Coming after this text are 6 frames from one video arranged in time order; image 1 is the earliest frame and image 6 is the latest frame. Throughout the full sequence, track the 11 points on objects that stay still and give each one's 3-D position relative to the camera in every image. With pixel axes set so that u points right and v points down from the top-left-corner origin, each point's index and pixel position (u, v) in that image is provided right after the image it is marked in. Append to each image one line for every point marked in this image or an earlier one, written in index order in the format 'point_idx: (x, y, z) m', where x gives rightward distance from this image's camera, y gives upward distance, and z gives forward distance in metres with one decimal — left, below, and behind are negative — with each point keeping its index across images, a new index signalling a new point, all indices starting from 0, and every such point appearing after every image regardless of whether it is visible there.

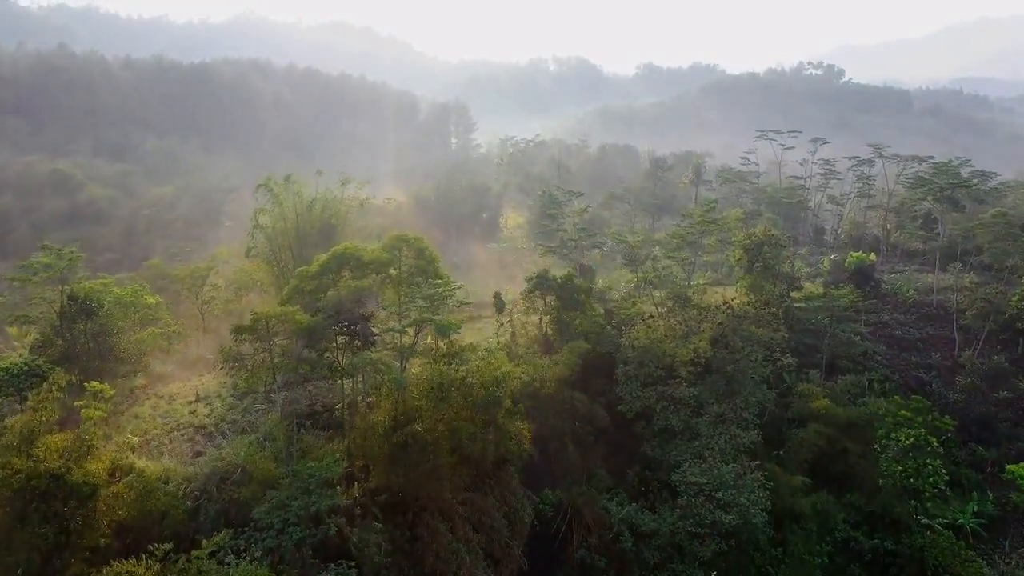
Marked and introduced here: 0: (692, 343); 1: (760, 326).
0: (+5.5, -1.7, +18.0) m
1: (+8.2, -1.2, +19.2) m
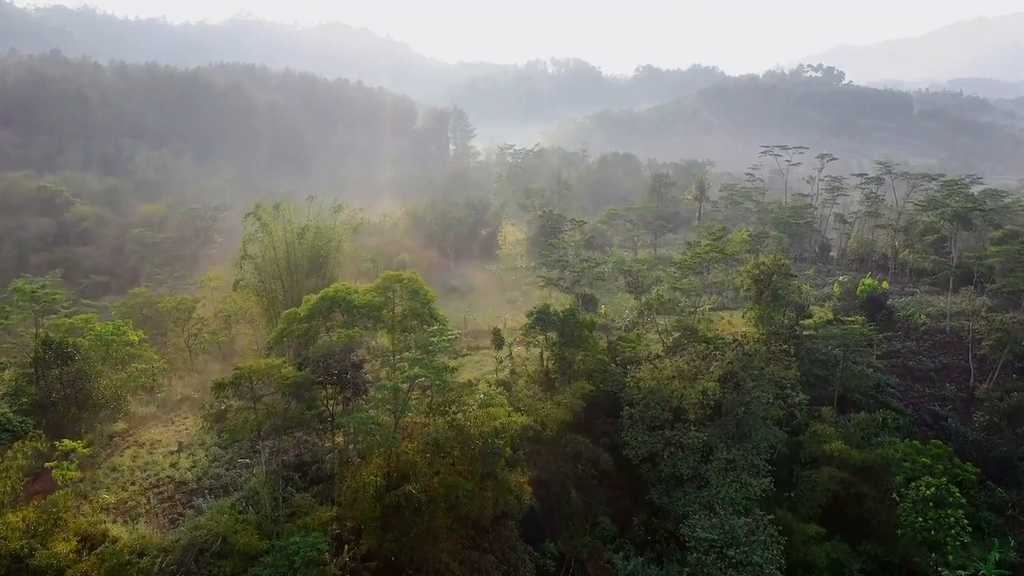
0: (+5.5, -2.8, +17.1) m
1: (+8.1, -2.3, +18.4) m
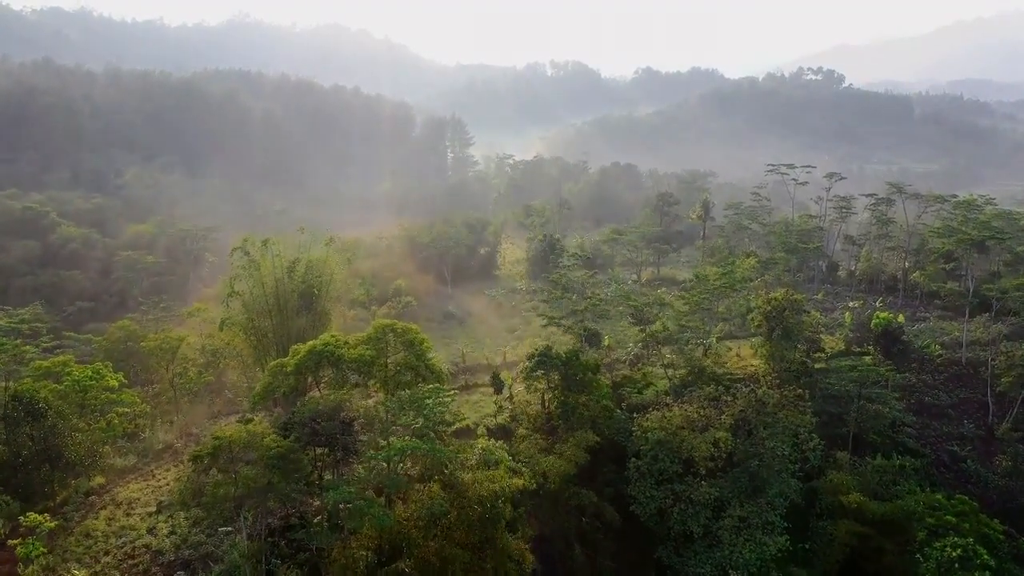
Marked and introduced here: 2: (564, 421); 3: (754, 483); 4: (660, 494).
0: (+5.5, -4.0, +16.2) m
1: (+8.1, -3.5, +17.5) m
2: (+1.6, -3.9, +17.4) m
3: (+6.7, -5.4, +16.2) m
4: (+4.1, -5.6, +16.2) m
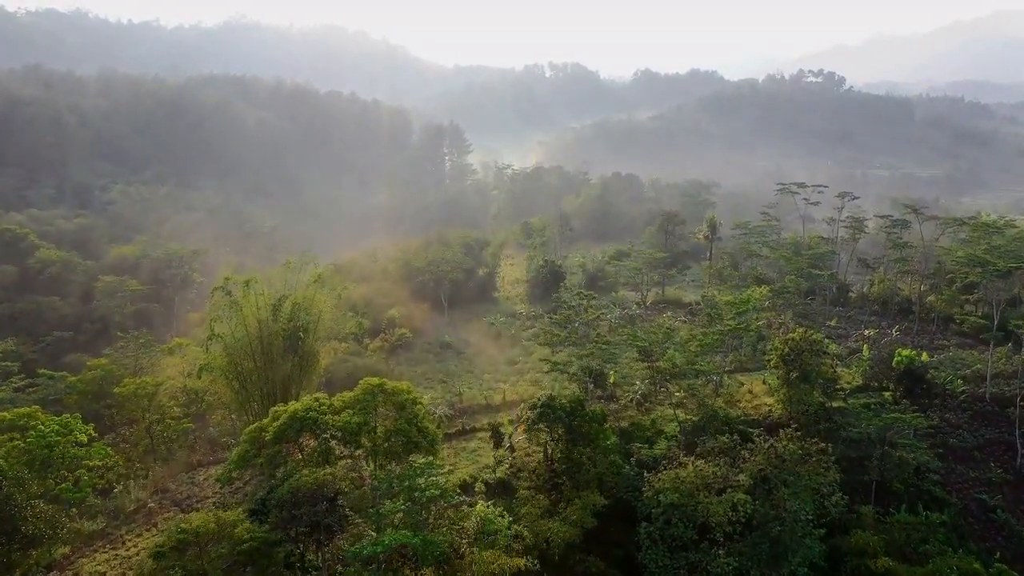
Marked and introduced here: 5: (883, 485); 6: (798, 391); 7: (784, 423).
0: (+5.5, -5.3, +14.9) m
1: (+8.2, -4.8, +16.2) m
2: (+1.6, -5.2, +16.1) m
3: (+6.7, -6.6, +15.0) m
4: (+4.1, -6.9, +14.9) m
5: (+11.8, -6.3, +18.8) m
6: (+9.2, -3.3, +19.0) m
7: (+9.2, -4.6, +20.0) m
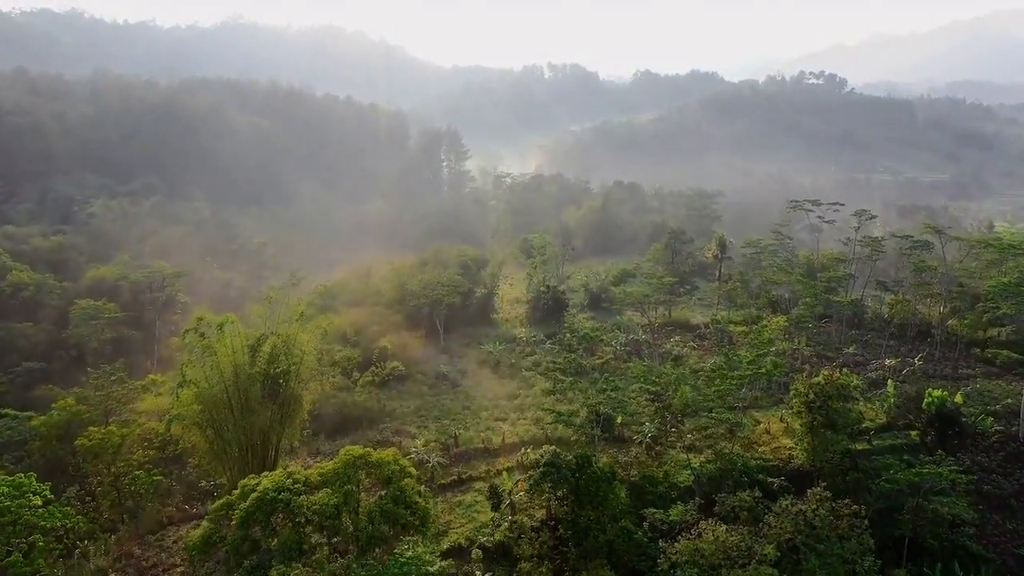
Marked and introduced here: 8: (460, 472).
0: (+5.5, -6.5, +13.4) m
1: (+8.2, -6.0, +14.7) m
2: (+1.6, -6.3, +14.5) m
3: (+6.7, -7.8, +13.4) m
4: (+4.1, -8.1, +13.3) m
5: (+11.8, -7.4, +17.3) m
6: (+9.2, -4.5, +17.4) m
7: (+9.2, -5.7, +18.4) m
8: (-1.7, -5.8, +18.6) m
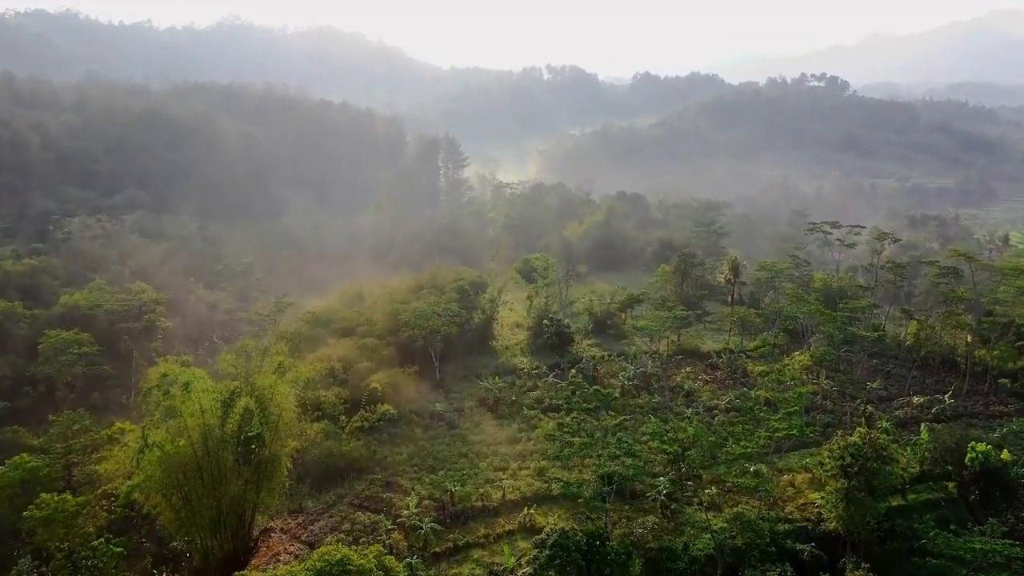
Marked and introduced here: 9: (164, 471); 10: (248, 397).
0: (+5.6, -7.8, +11.6) m
1: (+8.2, -7.3, +12.9) m
2: (+1.6, -7.6, +12.8) m
3: (+6.7, -9.1, +11.7) m
4: (+4.2, -9.4, +11.6) m
5: (+11.9, -8.7, +15.5) m
6: (+9.3, -5.8, +15.7) m
7: (+9.3, -7.0, +16.7) m
8: (-1.6, -7.1, +16.9) m
9: (-8.6, -4.5, +14.8) m
10: (-7.1, -2.9, +15.8) m
